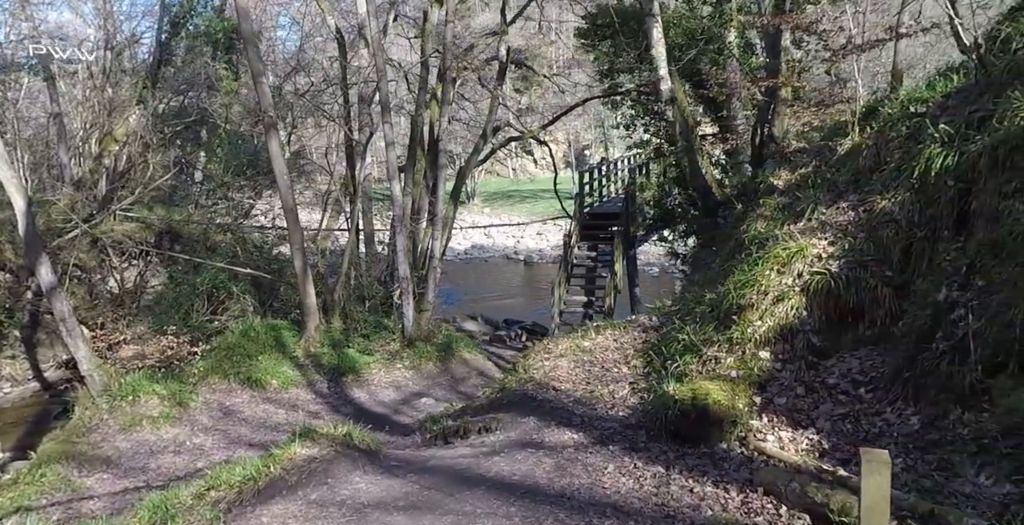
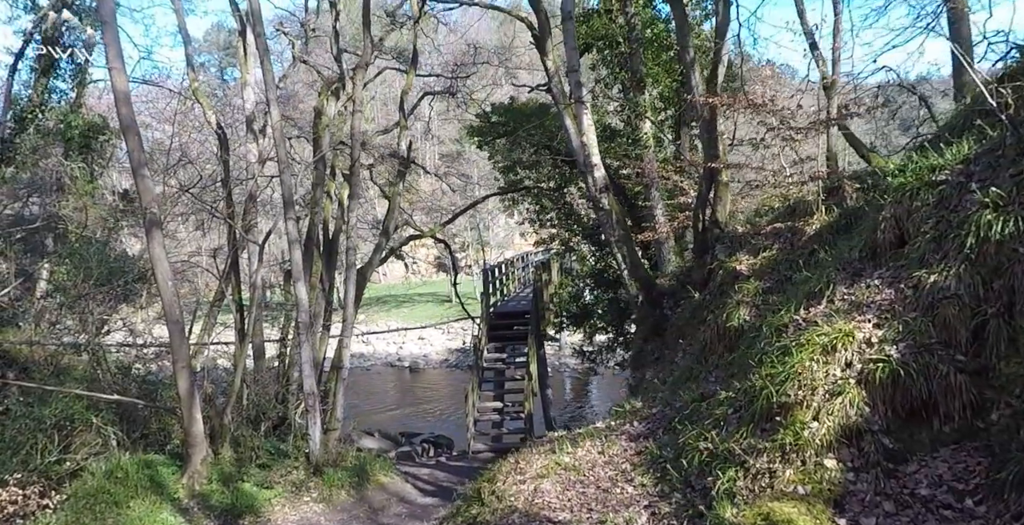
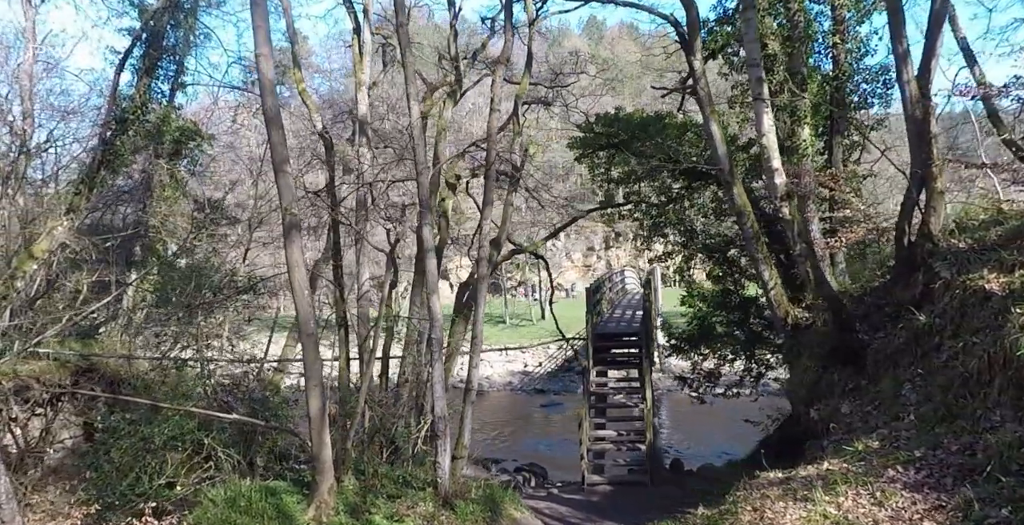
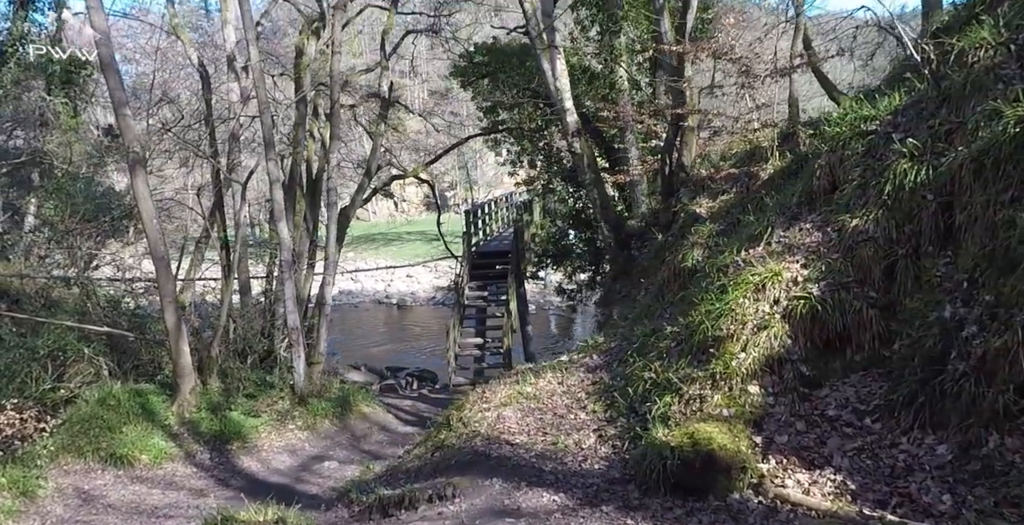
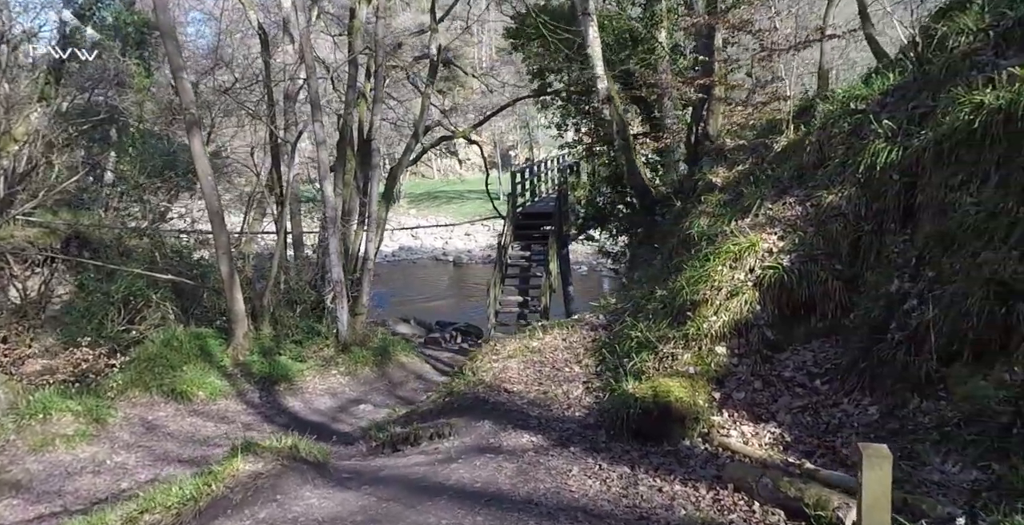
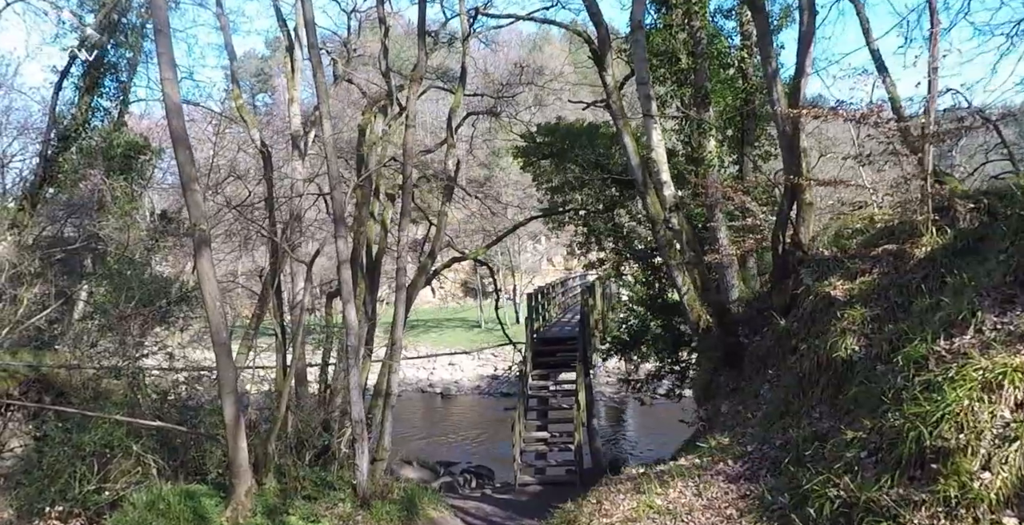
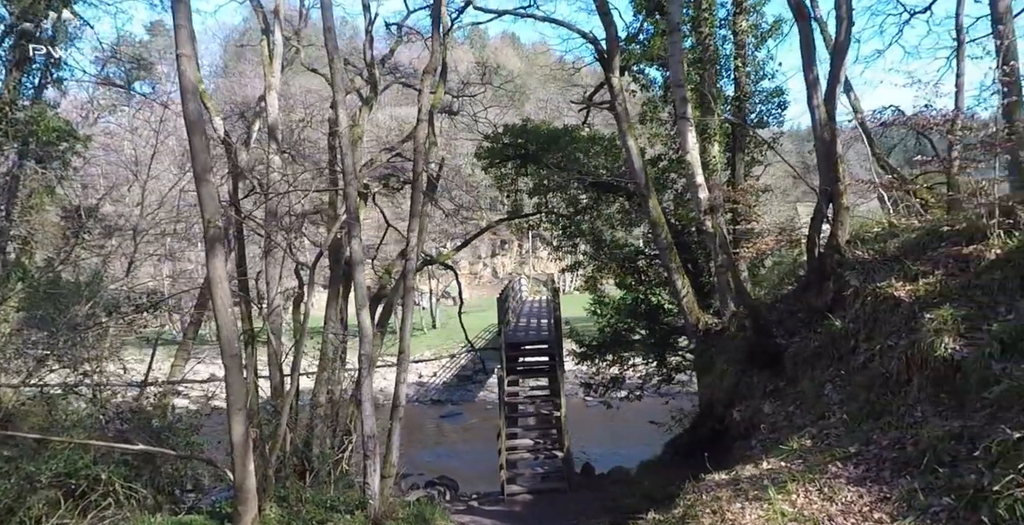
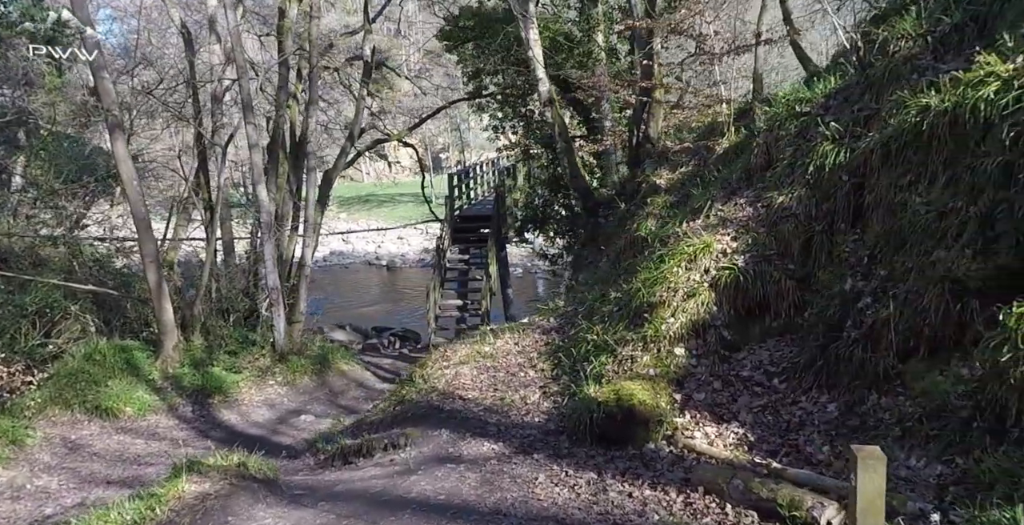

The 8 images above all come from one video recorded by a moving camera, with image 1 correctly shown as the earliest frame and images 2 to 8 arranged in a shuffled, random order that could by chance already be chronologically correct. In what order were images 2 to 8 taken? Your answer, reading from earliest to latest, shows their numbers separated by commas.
5, 8, 4, 2, 6, 3, 7
